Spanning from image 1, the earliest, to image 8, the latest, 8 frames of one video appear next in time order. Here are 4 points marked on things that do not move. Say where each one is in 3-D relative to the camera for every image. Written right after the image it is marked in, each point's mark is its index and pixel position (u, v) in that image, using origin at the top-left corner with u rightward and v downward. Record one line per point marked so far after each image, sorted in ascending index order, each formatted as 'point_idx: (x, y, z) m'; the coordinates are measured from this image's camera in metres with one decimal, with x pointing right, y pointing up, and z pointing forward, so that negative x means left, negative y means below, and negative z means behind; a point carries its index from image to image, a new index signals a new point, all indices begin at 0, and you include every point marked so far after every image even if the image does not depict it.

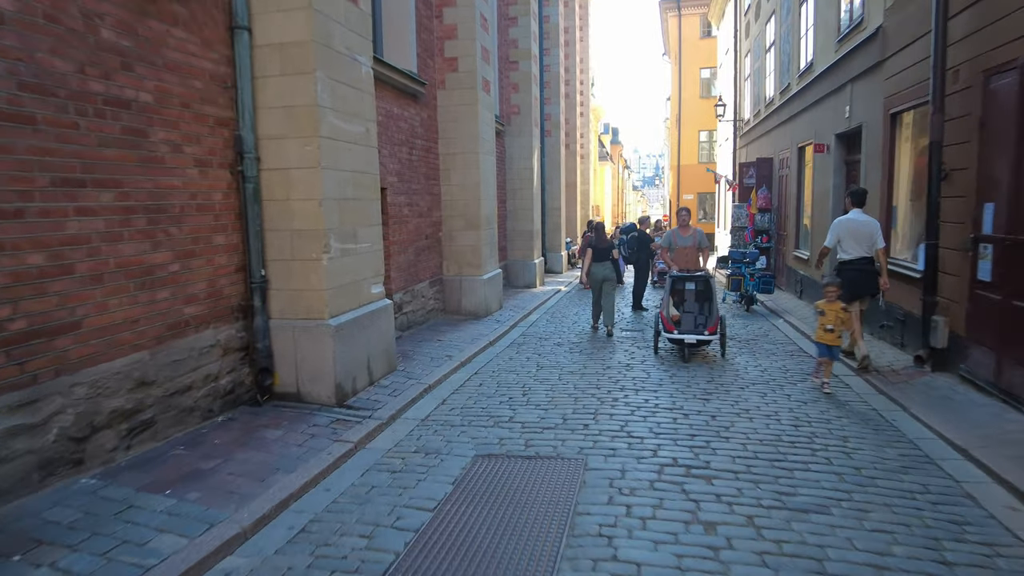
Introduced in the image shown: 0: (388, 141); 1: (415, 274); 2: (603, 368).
0: (-1.8, +2.2, +9.8) m
1: (-1.6, +0.2, +10.8) m
2: (+1.1, -1.0, +7.9) m
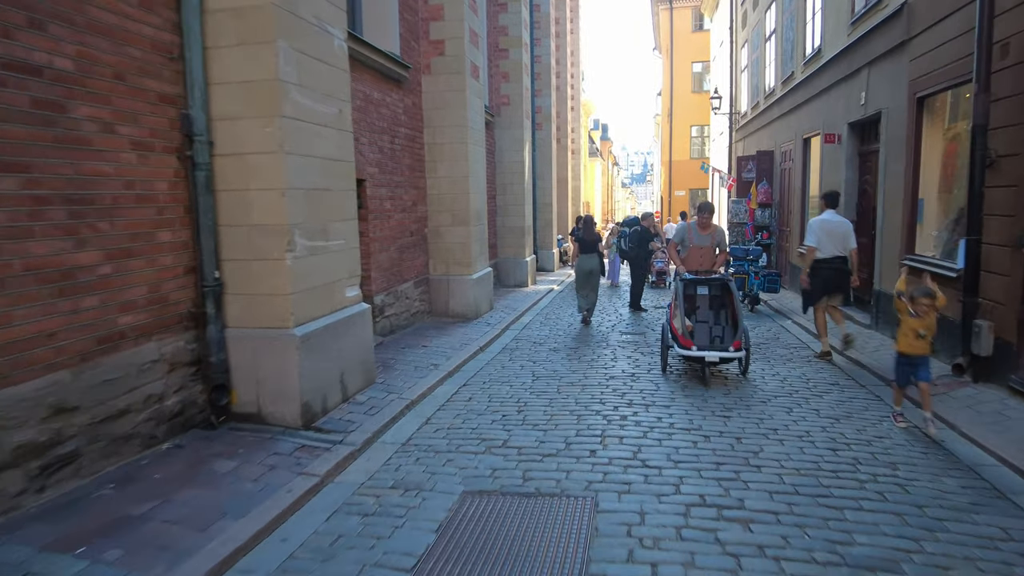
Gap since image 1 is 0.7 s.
0: (-2.0, +2.2, +9.0) m
1: (-1.7, +0.2, +10.0) m
2: (+1.0, -1.0, +7.2) m
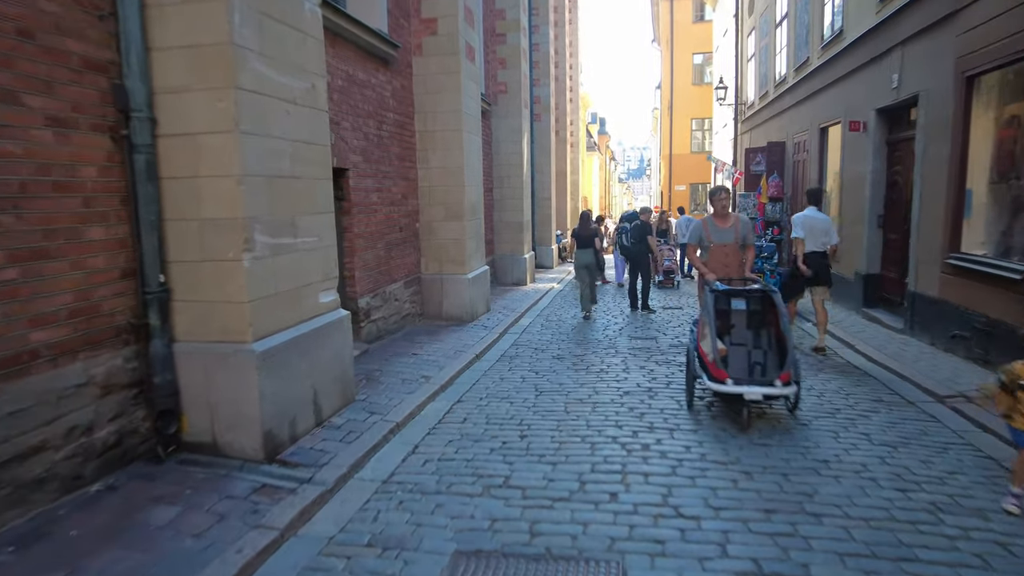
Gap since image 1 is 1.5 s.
0: (-2.0, +2.1, +8.1) m
1: (-1.7, +0.2, +9.1) m
2: (+1.0, -1.0, +6.3) m
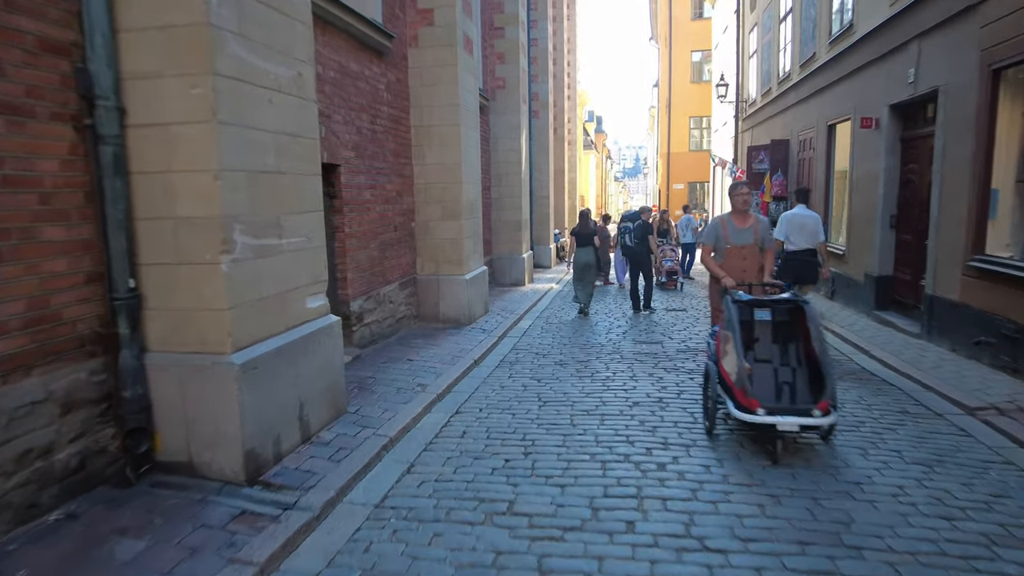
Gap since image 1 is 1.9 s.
0: (-2.0, +2.1, +7.7) m
1: (-1.7, +0.2, +8.7) m
2: (+1.0, -1.1, +5.9) m
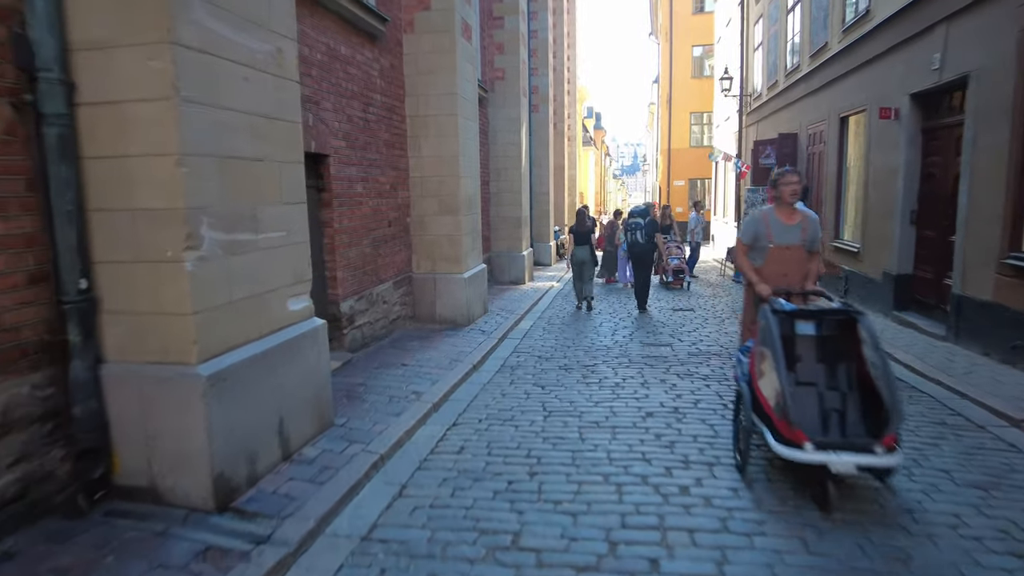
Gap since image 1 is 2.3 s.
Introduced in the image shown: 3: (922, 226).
0: (-1.9, +2.1, +7.1) m
1: (-1.7, +0.2, +8.2) m
2: (+1.1, -1.1, +5.4) m
3: (+5.6, +0.9, +9.1) m
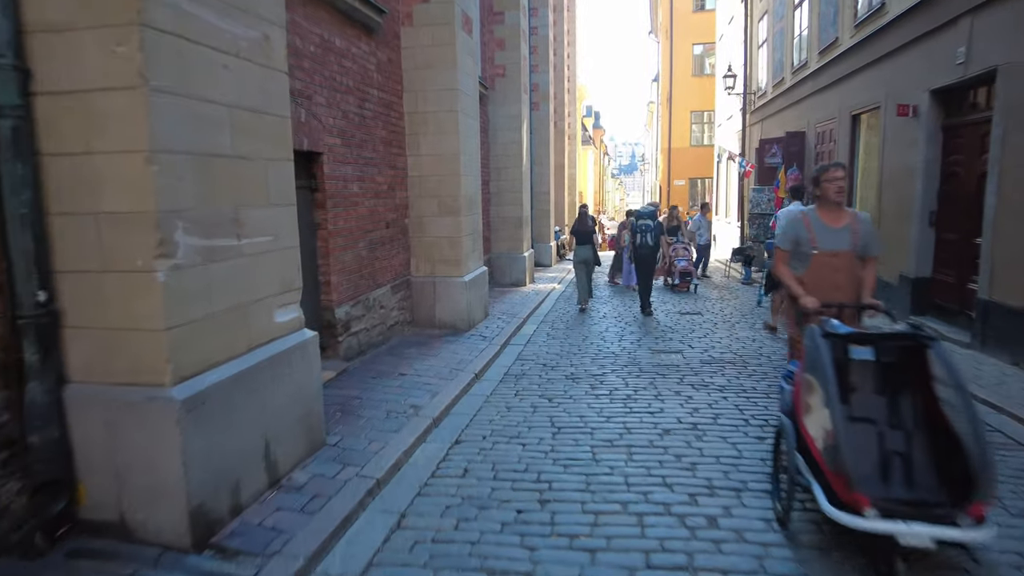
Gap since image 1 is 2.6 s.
0: (-1.9, +2.1, +6.8) m
1: (-1.7, +0.1, +7.8) m
2: (+1.1, -1.1, +5.0) m
3: (+5.7, +0.8, +8.7) m
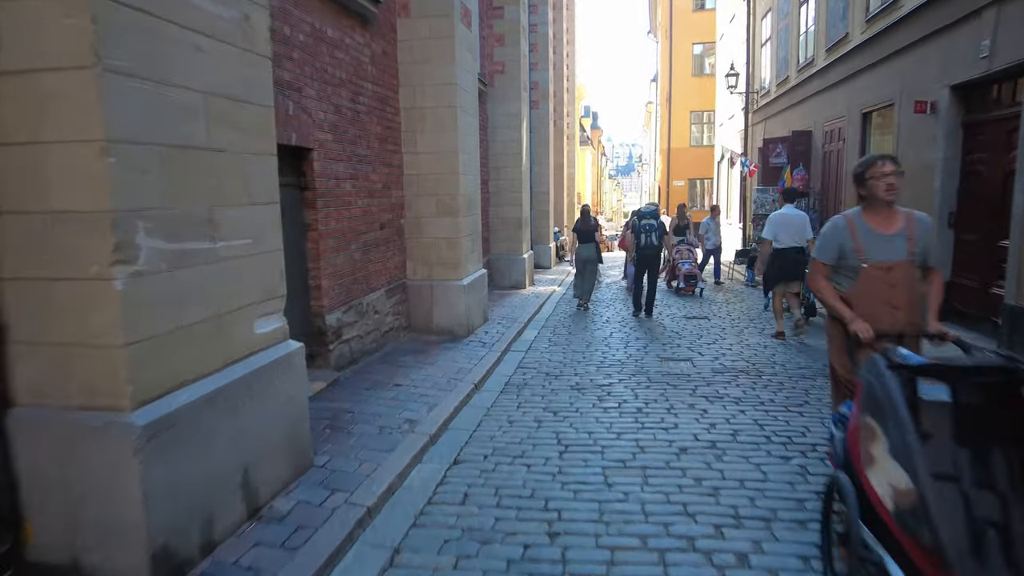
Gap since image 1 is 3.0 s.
0: (-1.9, +2.0, +6.3) m
1: (-1.7, +0.1, +7.4) m
2: (+1.1, -1.2, +4.7) m
3: (+5.7, +0.7, +8.3) m
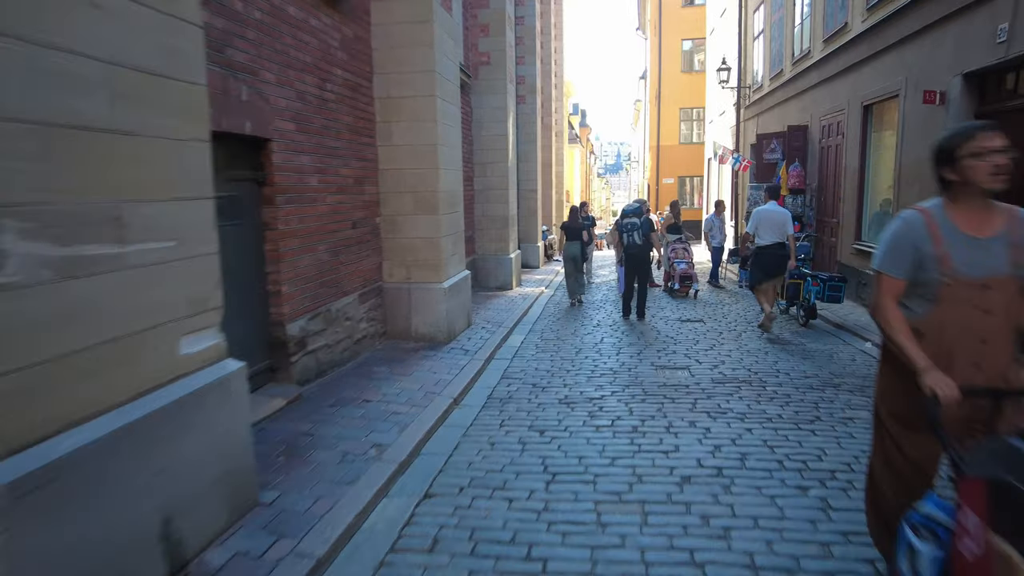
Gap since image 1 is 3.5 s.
0: (-2.0, +2.0, +5.7) m
1: (-1.8, 0.0, +6.8) m
2: (+1.0, -1.2, +4.1) m
3: (+5.5, +0.7, +7.8) m
